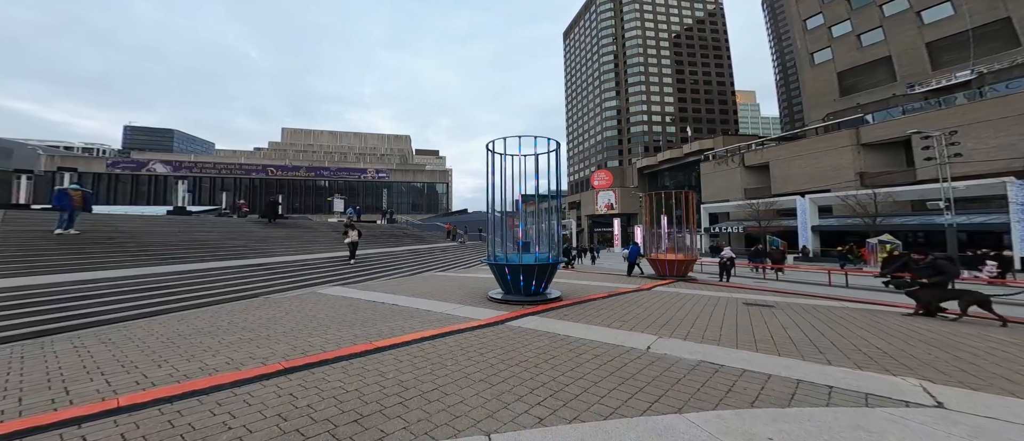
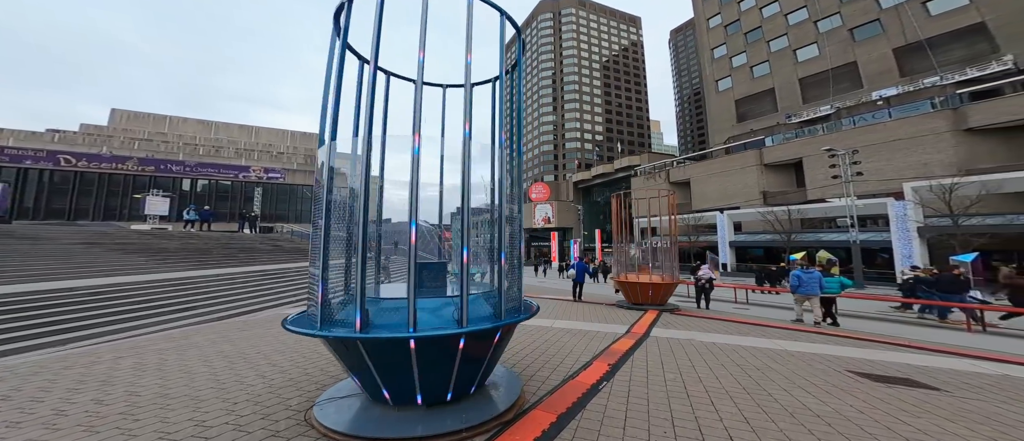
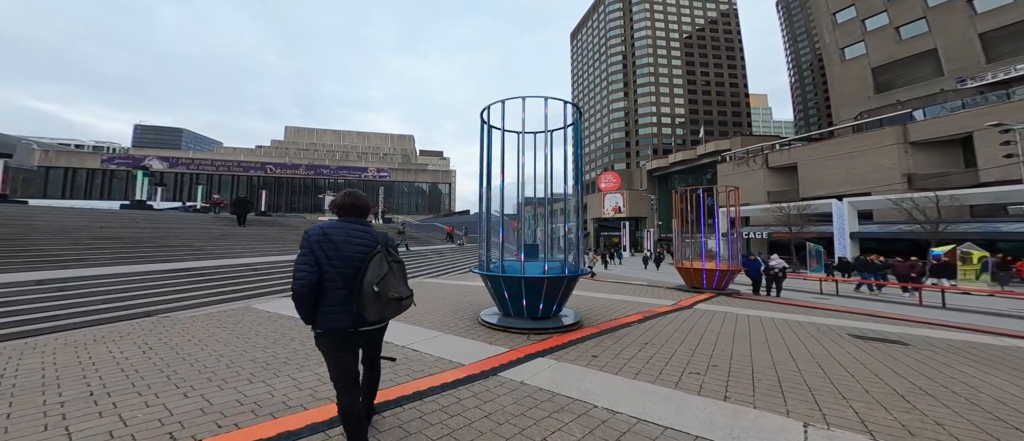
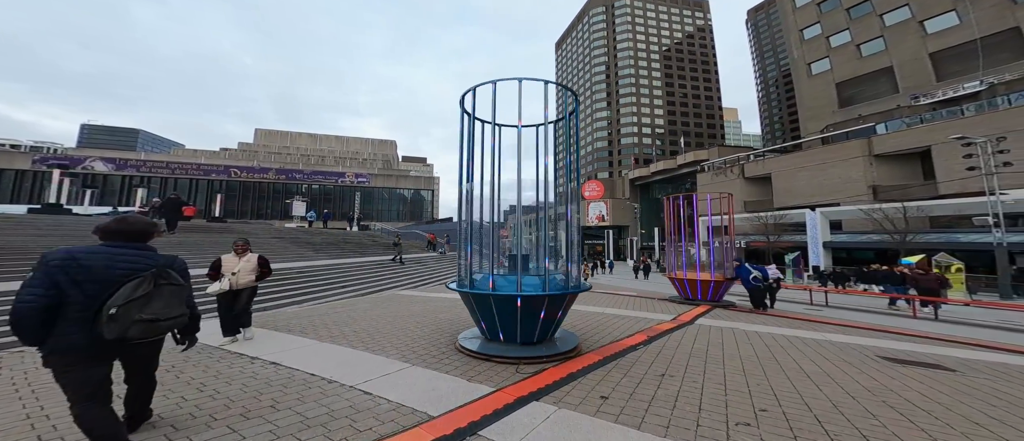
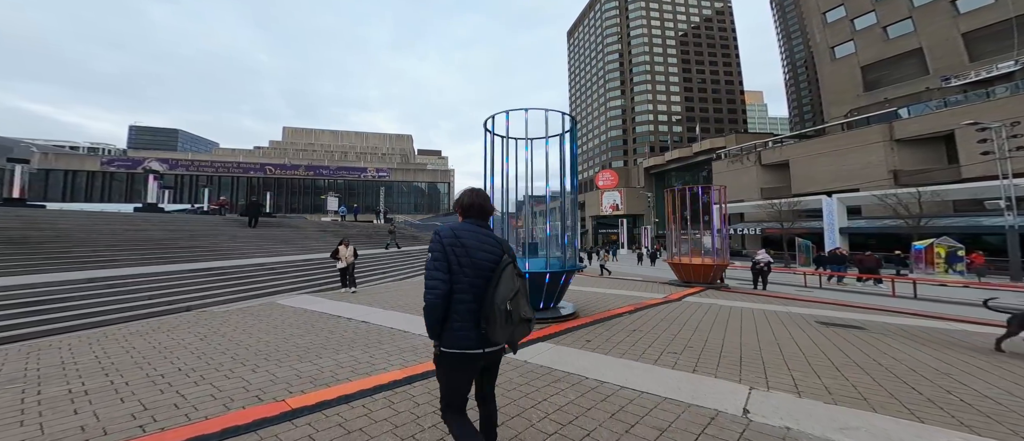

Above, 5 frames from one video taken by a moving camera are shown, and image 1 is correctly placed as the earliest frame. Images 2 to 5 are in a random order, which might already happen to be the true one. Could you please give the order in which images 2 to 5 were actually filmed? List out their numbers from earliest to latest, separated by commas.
5, 3, 4, 2
